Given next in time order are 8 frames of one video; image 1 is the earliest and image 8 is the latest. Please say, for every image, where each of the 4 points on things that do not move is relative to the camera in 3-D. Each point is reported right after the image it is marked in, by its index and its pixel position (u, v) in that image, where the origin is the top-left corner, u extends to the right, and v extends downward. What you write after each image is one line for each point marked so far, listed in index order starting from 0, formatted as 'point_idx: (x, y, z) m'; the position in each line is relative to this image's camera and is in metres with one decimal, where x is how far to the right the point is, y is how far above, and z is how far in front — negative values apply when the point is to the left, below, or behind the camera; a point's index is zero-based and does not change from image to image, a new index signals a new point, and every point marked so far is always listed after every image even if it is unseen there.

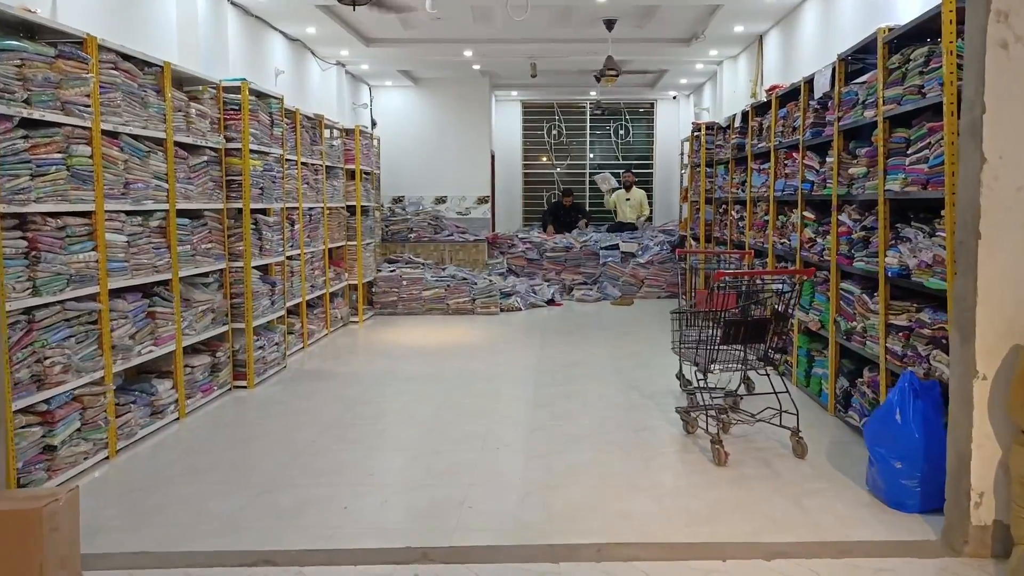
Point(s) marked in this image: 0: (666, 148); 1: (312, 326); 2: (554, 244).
0: (+2.1, +1.8, +11.5) m
1: (-1.5, -0.3, +6.7) m
2: (+0.5, +0.5, +10.0) m
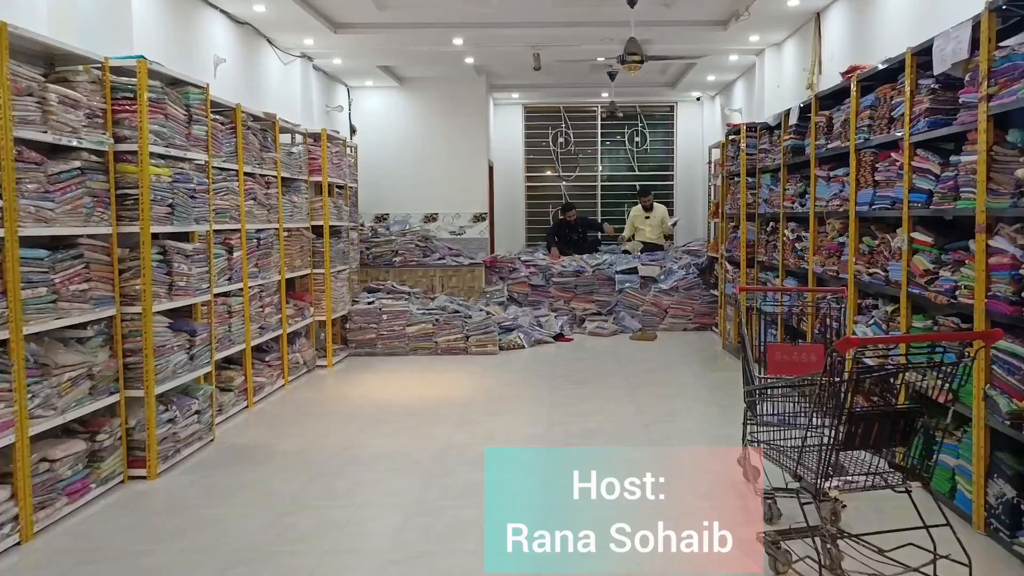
0: (+2.1, +1.5, +10.2) m
1: (-1.5, -0.5, +5.3) m
2: (+0.5, +0.2, +8.7) m
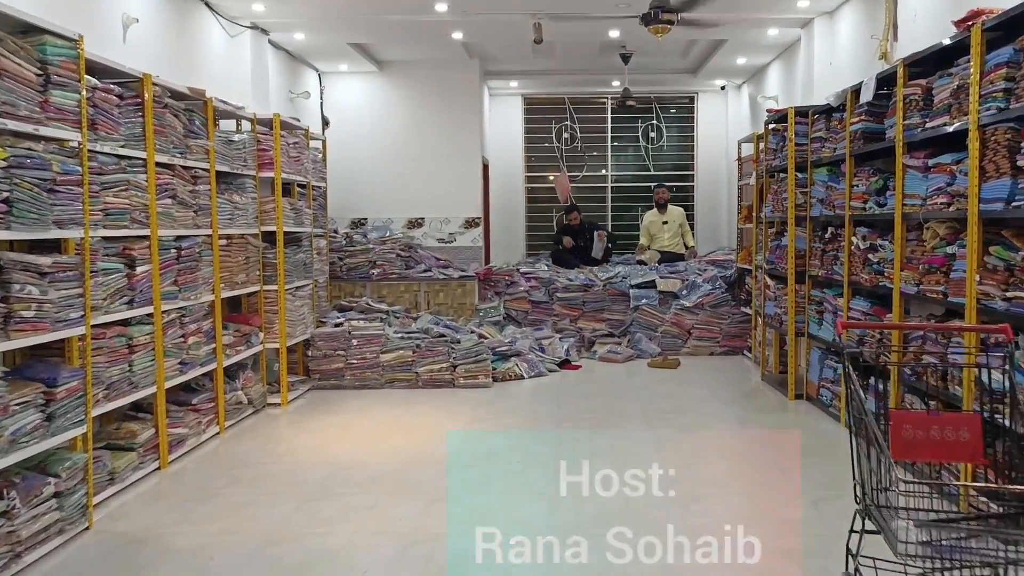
0: (+2.1, +1.4, +9.0) m
1: (-1.6, -0.7, +4.2) m
2: (+0.5, +0.1, +7.5) m
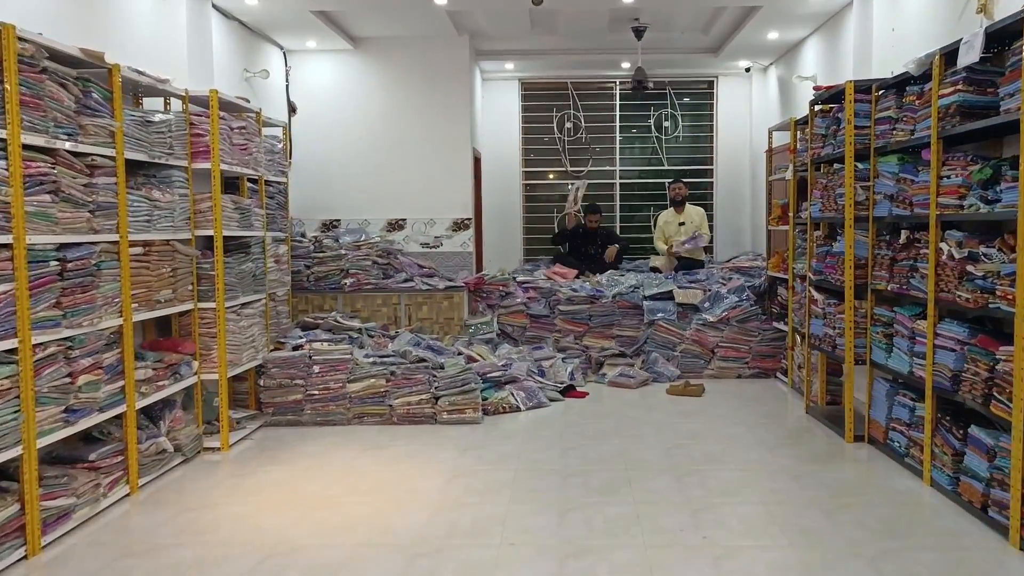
0: (+2.0, +1.3, +8.0) m
1: (-1.6, -0.7, +3.1) m
2: (+0.4, 0.0, +6.5) m
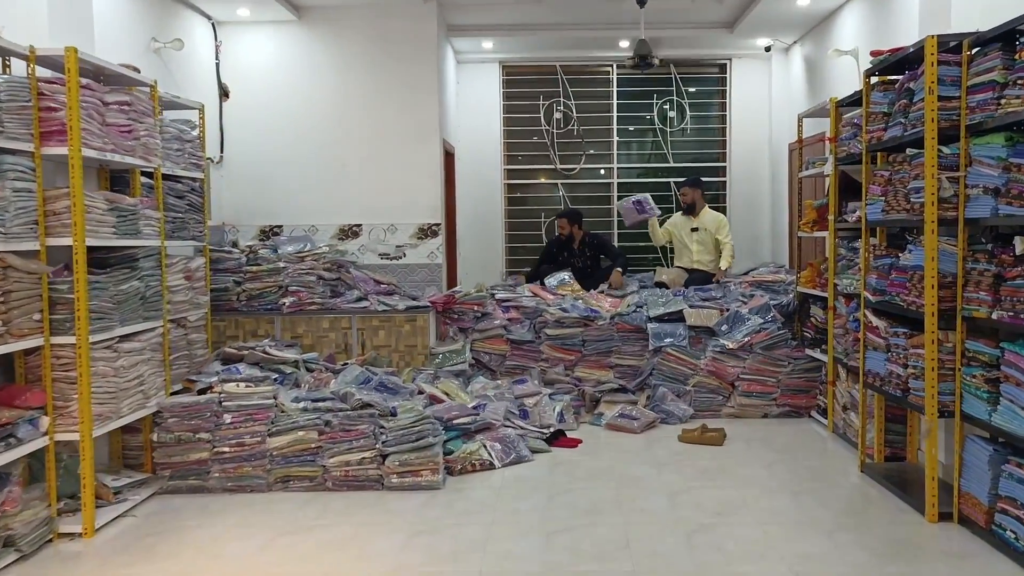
0: (+1.9, +1.2, +6.9) m
1: (-1.7, -0.8, +2.0) m
2: (+0.3, -0.1, +5.4) m
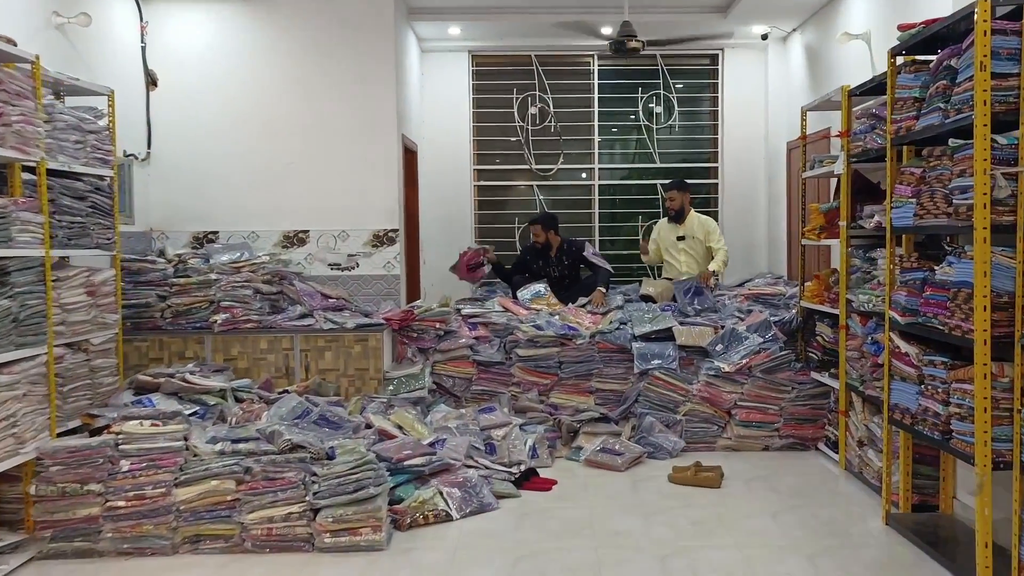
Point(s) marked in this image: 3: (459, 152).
0: (+1.7, +1.1, +6.3) m
1: (-1.8, -0.9, +1.3) m
2: (+0.1, -0.2, +4.7) m
3: (-0.4, +1.0, +6.4) m
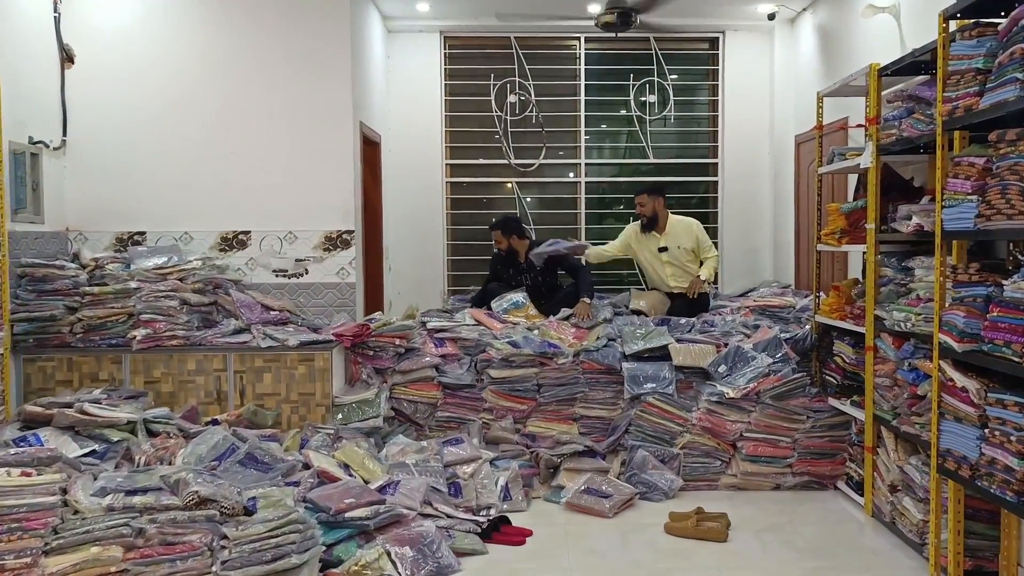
0: (+1.5, +1.0, +5.7) m
1: (-1.9, -0.9, +0.7) m
2: (0.0, -0.3, +4.1) m
3: (-0.5, +0.9, +5.7) m
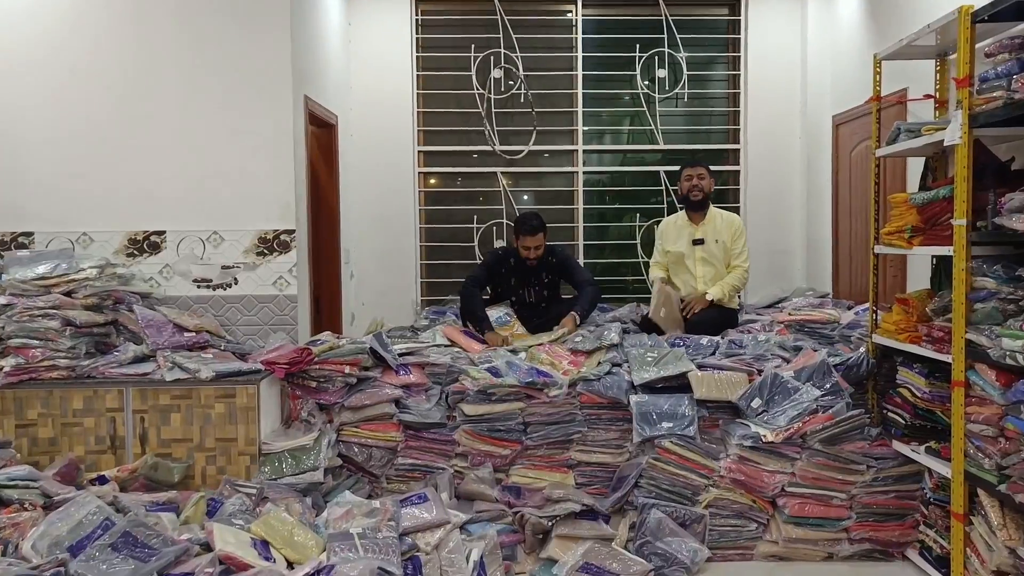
0: (+1.4, +1.0, +4.9) m
1: (-2.0, -1.0, -0.2) m
2: (-0.1, -0.3, +3.2) m
3: (-0.6, +0.9, +4.9) m
